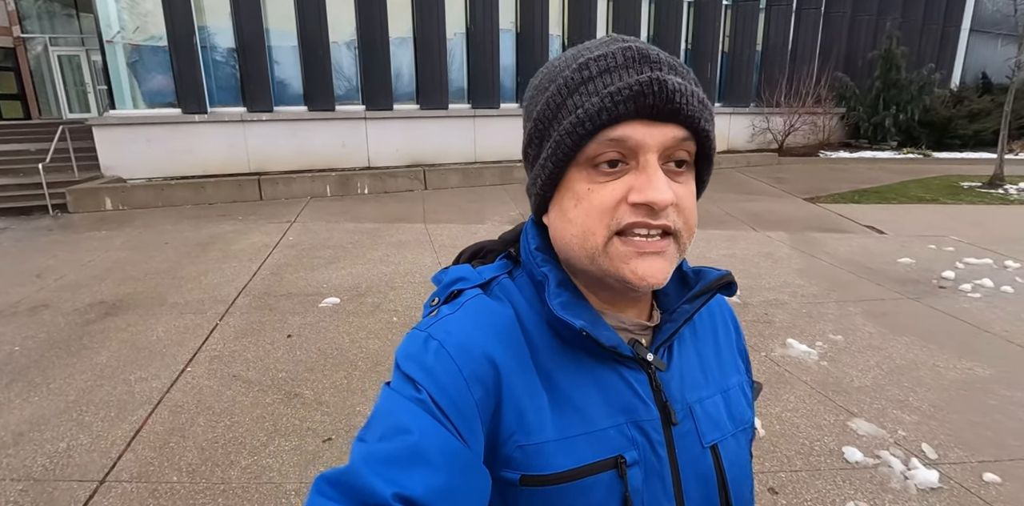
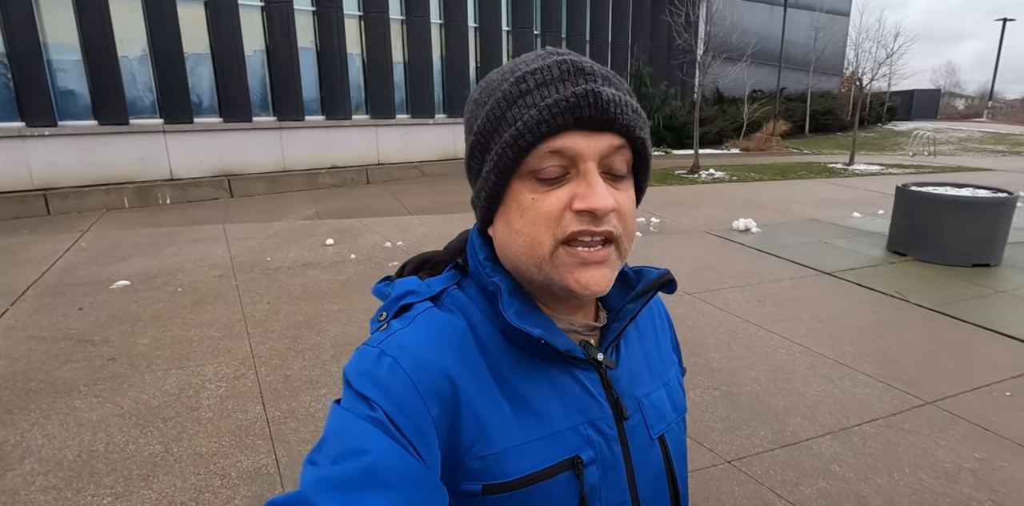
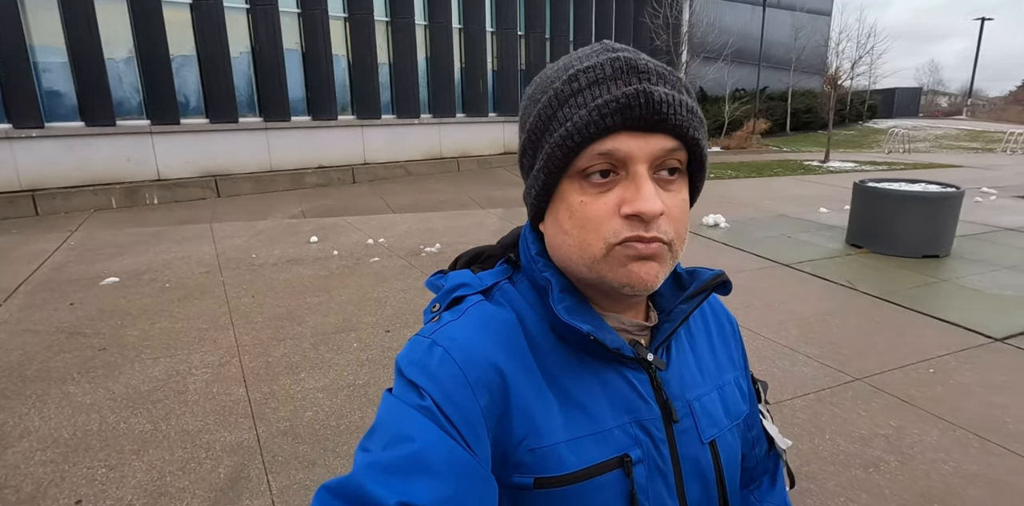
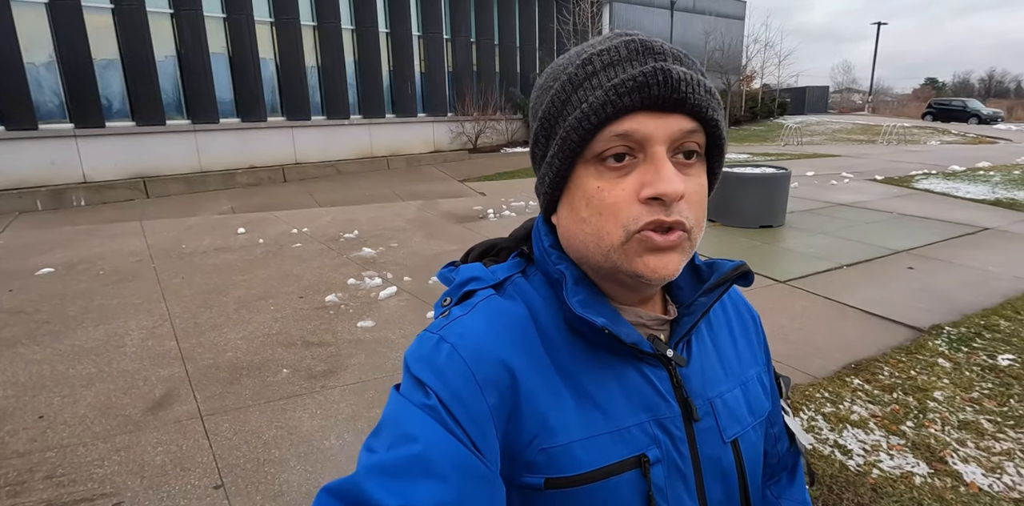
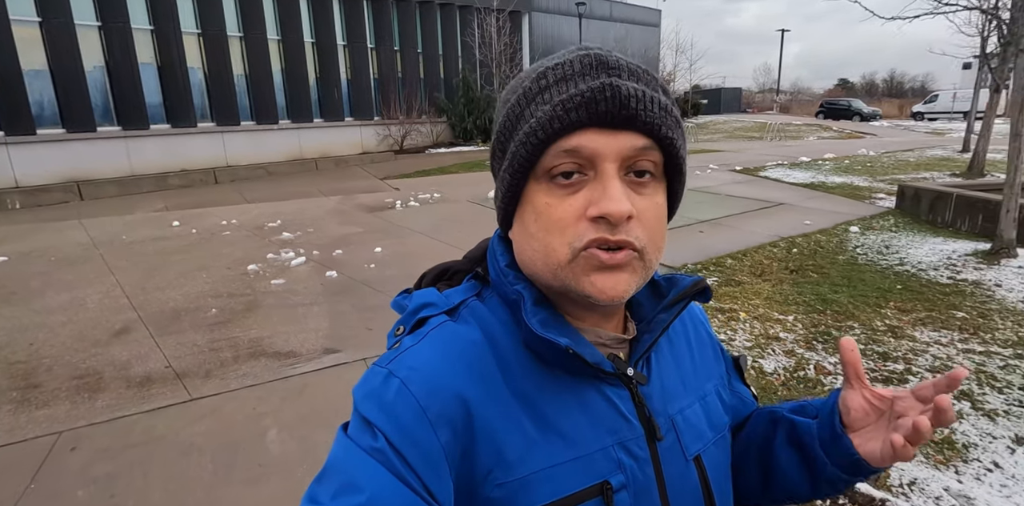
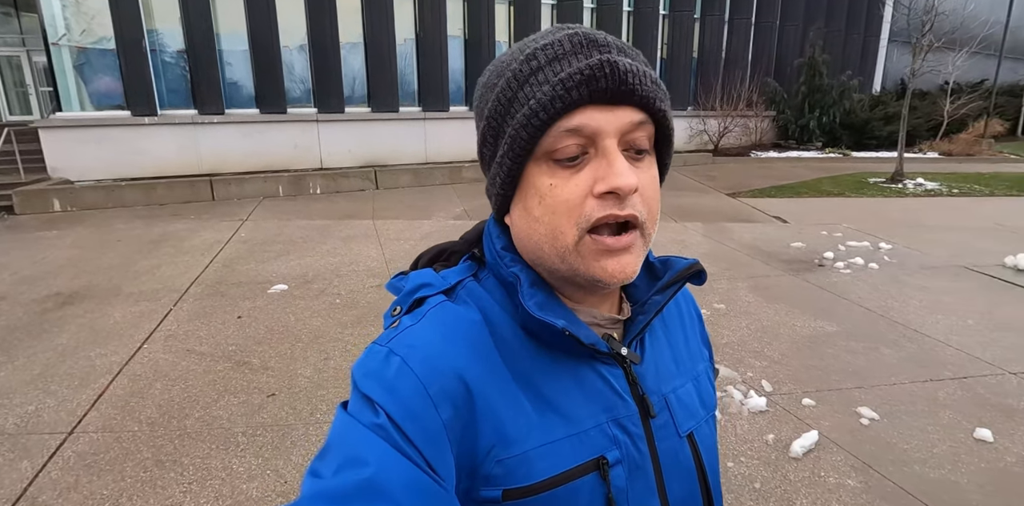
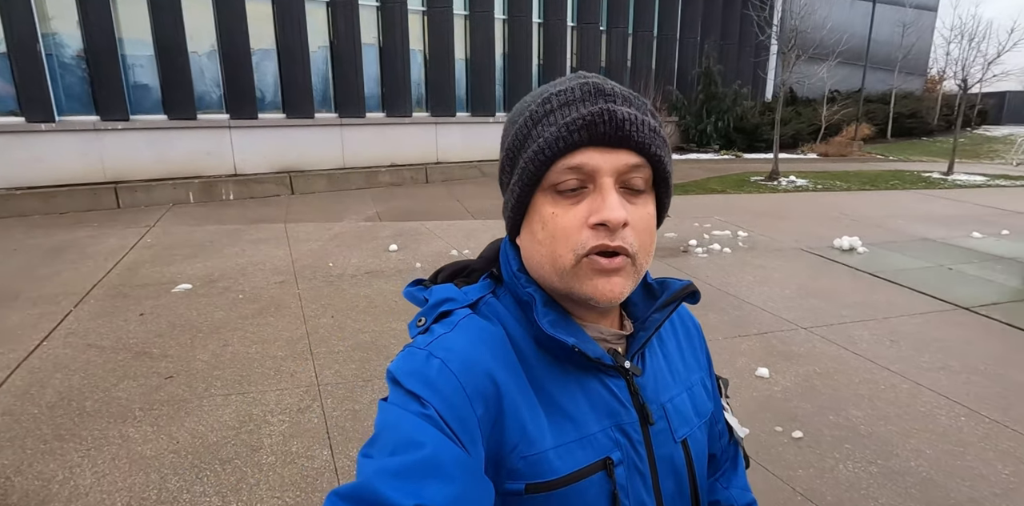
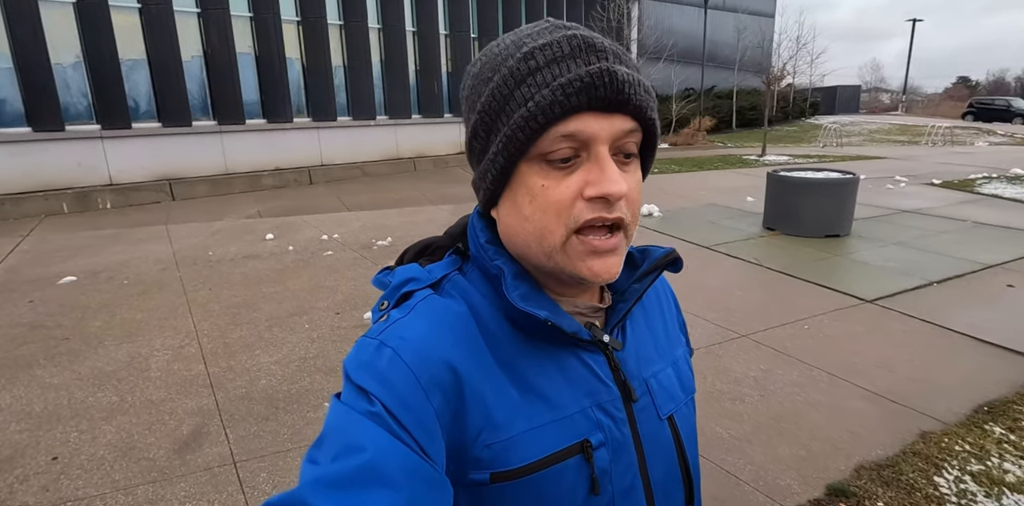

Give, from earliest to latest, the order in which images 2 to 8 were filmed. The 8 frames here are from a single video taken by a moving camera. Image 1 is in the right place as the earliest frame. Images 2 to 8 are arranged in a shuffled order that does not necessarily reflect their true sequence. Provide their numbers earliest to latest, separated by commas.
6, 7, 2, 3, 8, 4, 5
